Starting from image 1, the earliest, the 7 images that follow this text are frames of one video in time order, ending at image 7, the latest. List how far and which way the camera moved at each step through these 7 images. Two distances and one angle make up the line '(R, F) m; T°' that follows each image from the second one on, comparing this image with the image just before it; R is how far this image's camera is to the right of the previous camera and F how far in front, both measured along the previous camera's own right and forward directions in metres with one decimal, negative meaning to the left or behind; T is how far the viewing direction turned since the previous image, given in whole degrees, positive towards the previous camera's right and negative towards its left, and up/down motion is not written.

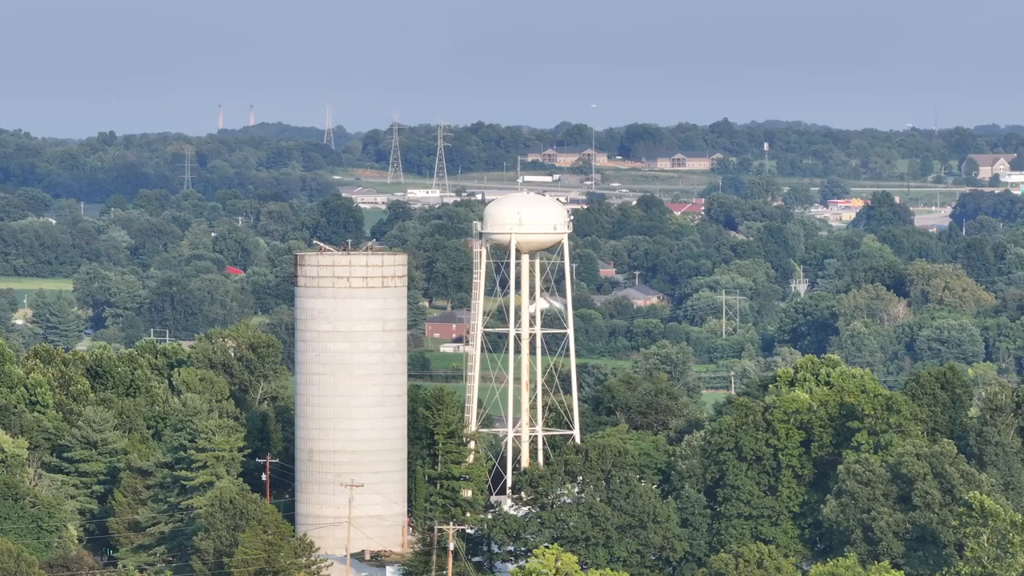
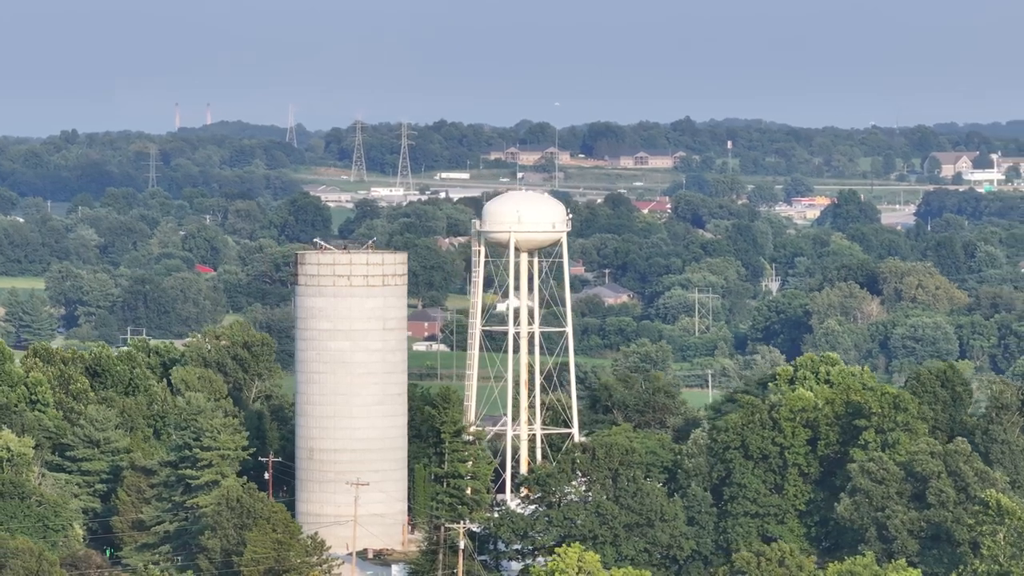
(-0.4, 0.0) m; 0°
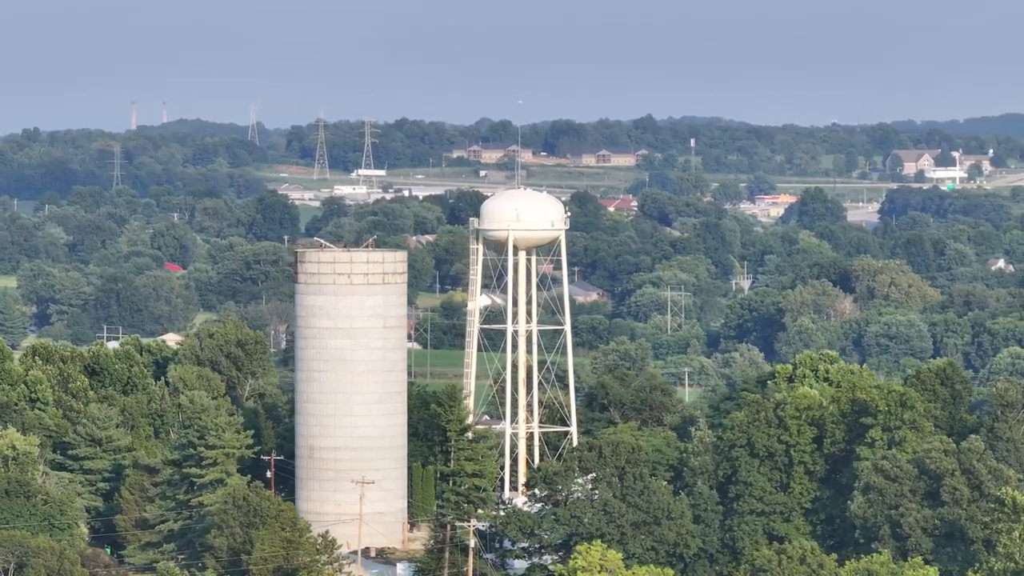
(-0.4, 0.0) m; 0°
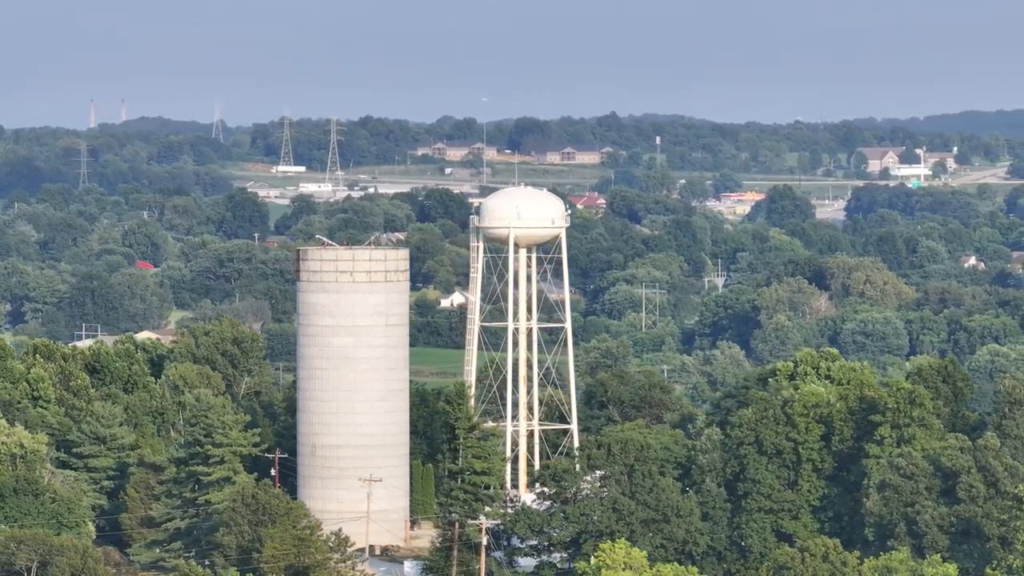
(-0.4, 0.0) m; 0°
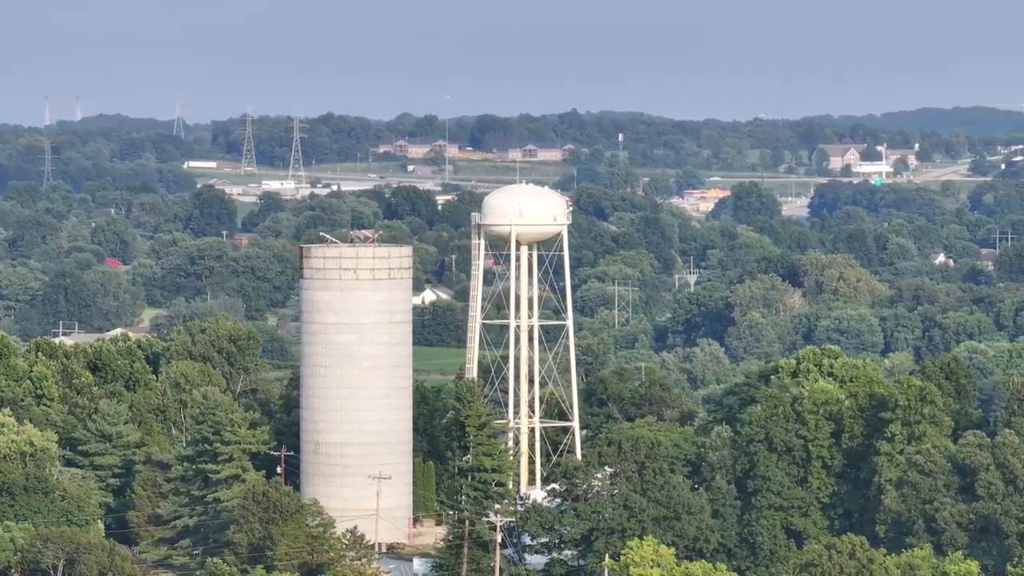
(-0.4, 0.0) m; 0°
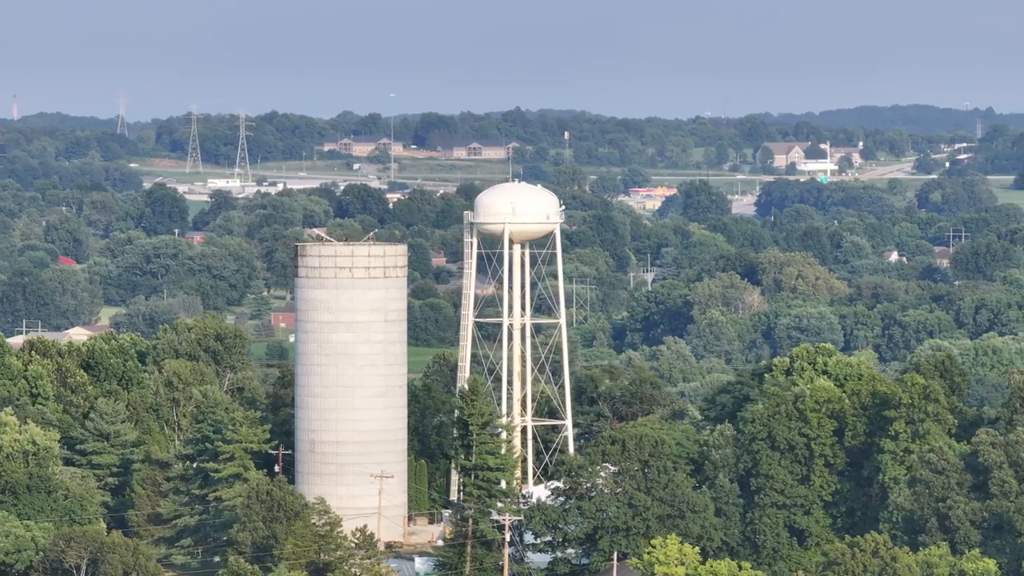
(-0.5, 0.0) m; +1°
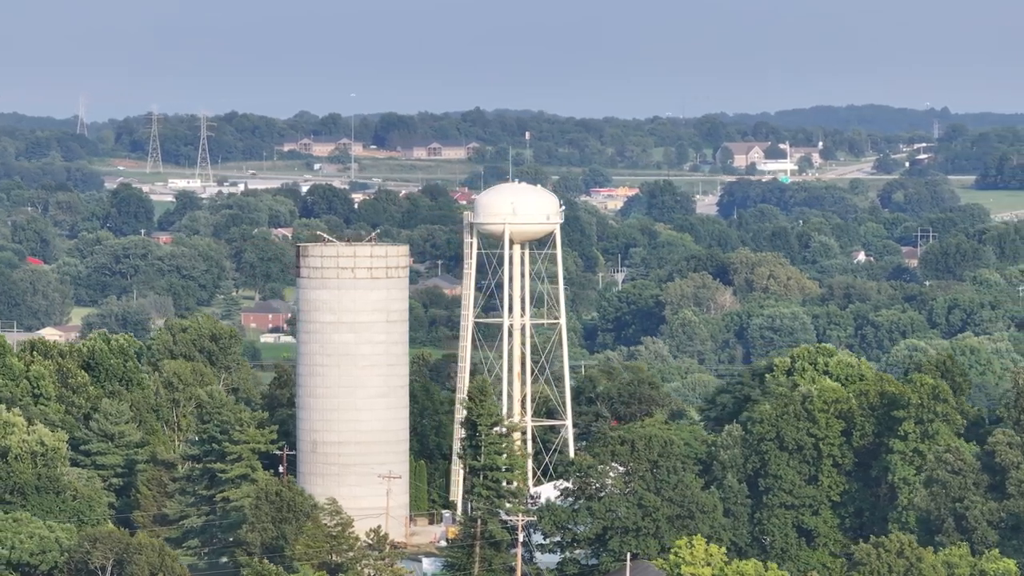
(-0.4, 0.0) m; 0°
